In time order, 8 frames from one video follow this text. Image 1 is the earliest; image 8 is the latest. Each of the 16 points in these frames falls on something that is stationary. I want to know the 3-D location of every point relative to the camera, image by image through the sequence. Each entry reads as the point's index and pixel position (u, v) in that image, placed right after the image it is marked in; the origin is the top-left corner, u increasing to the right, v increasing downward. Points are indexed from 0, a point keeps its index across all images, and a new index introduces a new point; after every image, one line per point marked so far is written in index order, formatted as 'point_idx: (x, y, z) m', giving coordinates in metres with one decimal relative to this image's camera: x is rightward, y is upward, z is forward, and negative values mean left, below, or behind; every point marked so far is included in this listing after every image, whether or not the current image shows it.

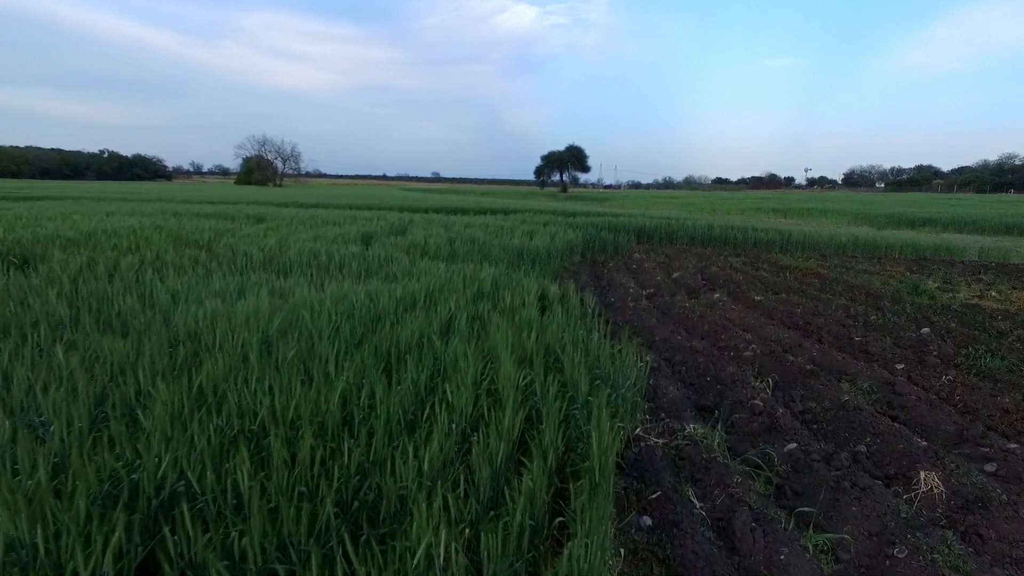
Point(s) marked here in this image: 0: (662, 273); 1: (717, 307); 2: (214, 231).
0: (+1.9, +0.2, +7.9) m
1: (+1.9, -0.2, +5.6) m
2: (-3.9, +0.8, +7.9) m
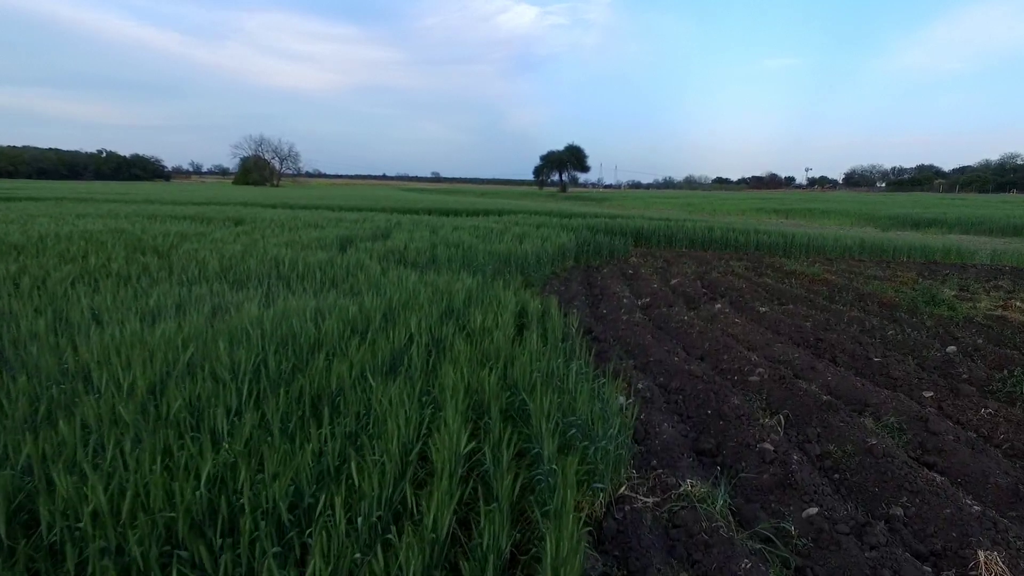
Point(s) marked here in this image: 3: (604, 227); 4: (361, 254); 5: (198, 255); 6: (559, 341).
0: (+1.8, +0.1, +7.4) m
1: (+1.7, -0.3, +5.1) m
2: (-4.0, +0.7, +7.4) m
3: (+1.8, +1.2, +11.9) m
4: (-1.5, +0.3, +6.1) m
5: (-3.0, +0.3, +5.7) m
6: (+0.2, -0.3, +3.3) m
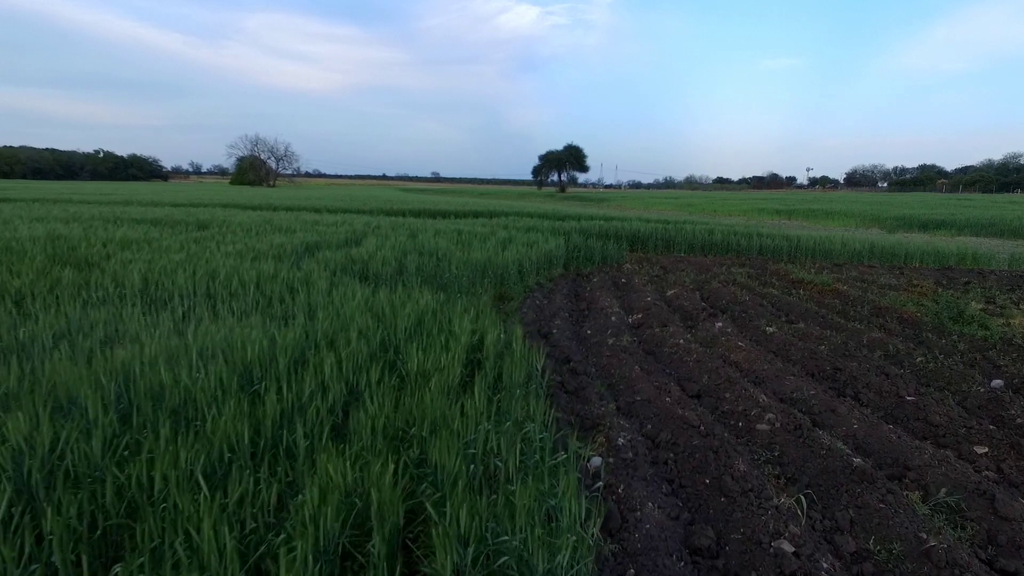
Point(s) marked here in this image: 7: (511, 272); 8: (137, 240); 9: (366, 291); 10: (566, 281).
0: (+1.5, 0.0, +6.7) m
1: (+1.5, -0.4, +4.4) m
2: (-4.2, +0.5, +6.7) m
3: (+1.6, +1.1, +11.2) m
4: (-1.8, +0.2, +5.4) m
5: (-3.2, +0.2, +5.0) m
6: (0.0, -0.4, +2.6) m
7: (0.0, +0.2, +6.4) m
8: (-4.2, +0.5, +6.8) m
9: (-1.0, 0.0, +4.3) m
10: (+0.6, +0.1, +7.1) m
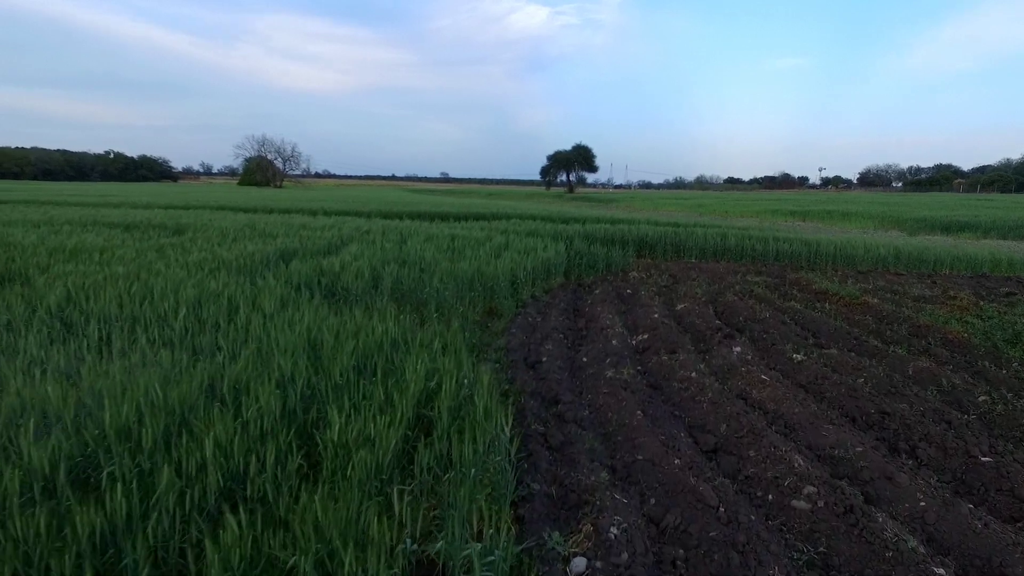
0: (+1.5, -0.2, +6.0) m
1: (+1.4, -0.5, +3.7) m
2: (-4.3, +0.4, +6.1) m
3: (+1.6, +0.9, +10.5) m
4: (-1.9, 0.0, +4.8) m
5: (-3.3, +0.1, +4.4) m
6: (-0.1, -0.6, +1.9) m
7: (-0.1, 0.0, +5.8) m
8: (-4.2, +0.4, +6.1) m
9: (-1.2, -0.2, +3.7) m
10: (+0.6, 0.0, +6.5) m
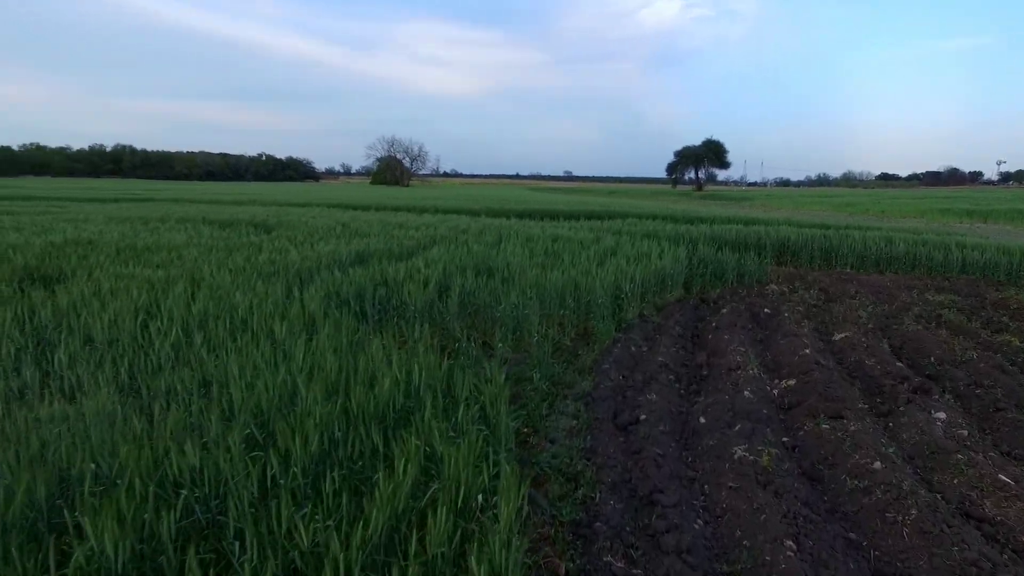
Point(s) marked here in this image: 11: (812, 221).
0: (+2.2, -0.3, +4.5) m
1: (+1.7, -0.7, +2.3) m
2: (-3.4, +0.4, +5.8) m
3: (+3.3, +0.8, +9.0) m
4: (-1.2, 0.0, +4.0) m
5: (-2.8, 0.0, +3.9) m
6: (-0.1, -0.7, +0.9) m
7: (+0.7, -0.1, +4.6) m
8: (-3.3, +0.4, +5.8) m
9: (-0.8, -0.2, +2.8) m
10: (+1.4, -0.2, +5.2) m
11: (+7.0, +1.6, +14.2) m
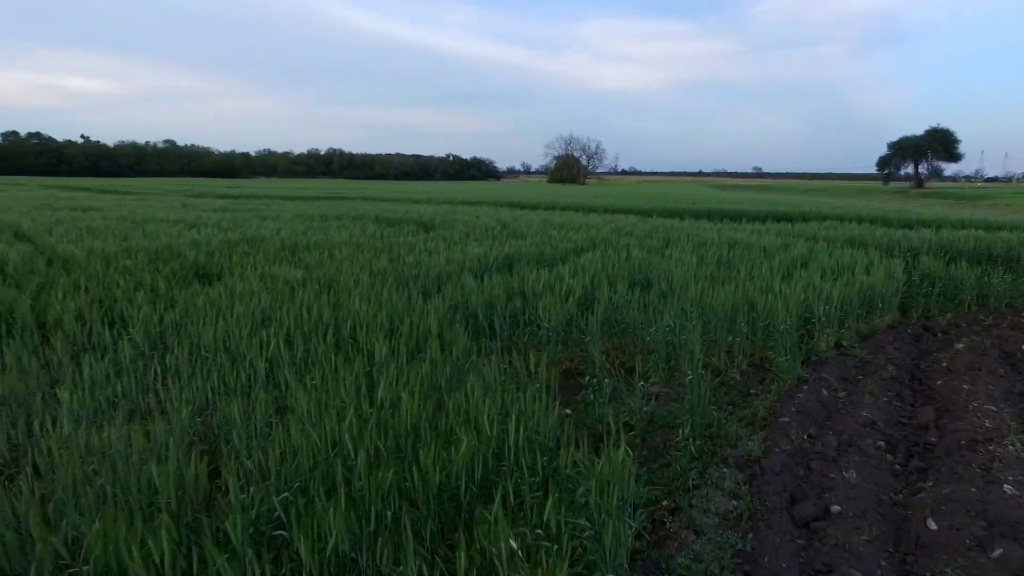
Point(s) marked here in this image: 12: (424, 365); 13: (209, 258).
0: (+3.1, -0.5, +3.2) m
1: (+1.9, -0.9, +1.2) m
2: (-1.9, +0.4, +5.9) m
3: (+5.4, +0.5, +7.1) m
4: (-0.4, -0.1, +3.6) m
5: (-1.8, 0.0, +4.0) m
6: (-0.2, -0.8, +0.3) m
7: (+1.6, -0.2, +3.7) m
8: (-1.8, +0.4, +5.9) m
9: (-0.3, -0.3, +2.3) m
10: (+2.5, -0.4, +4.0) m
11: (+10.4, +1.1, +11.1) m
12: (-0.3, -0.3, +2.4) m
13: (-2.4, +0.2, +4.8) m
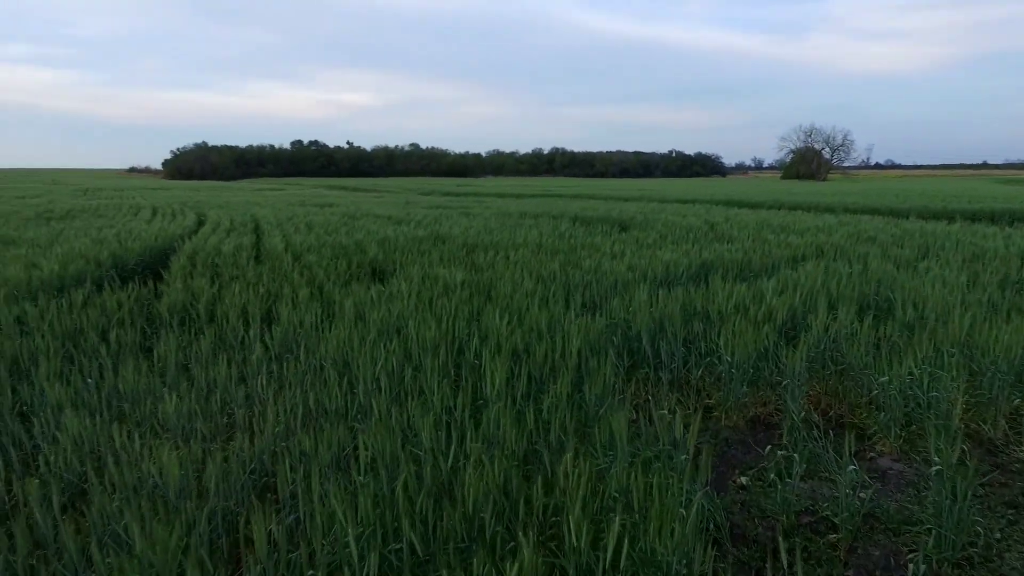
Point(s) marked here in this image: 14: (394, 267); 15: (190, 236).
0: (+3.6, -0.8, +1.4) m
1: (+1.8, -1.1, 0.0) m
2: (-0.1, +0.4, +5.8) m
3: (+7.1, +0.1, +4.4) m
4: (+0.5, -0.2, +3.1) m
5: (-0.8, 0.0, +3.9) m
6: (-0.5, -0.8, -0.1) m
7: (+2.4, -0.4, +2.4) m
8: (0.0, +0.4, +5.7) m
9: (+0.1, -0.4, +1.8) m
10: (+3.3, -0.6, +2.4) m
11: (+13.3, +0.5, +6.4) m
12: (+0.1, -0.4, +1.9) m
13: (-1.0, +0.3, +4.9) m
14: (-0.8, +0.2, +4.5) m
15: (-3.2, +0.5, +6.1) m
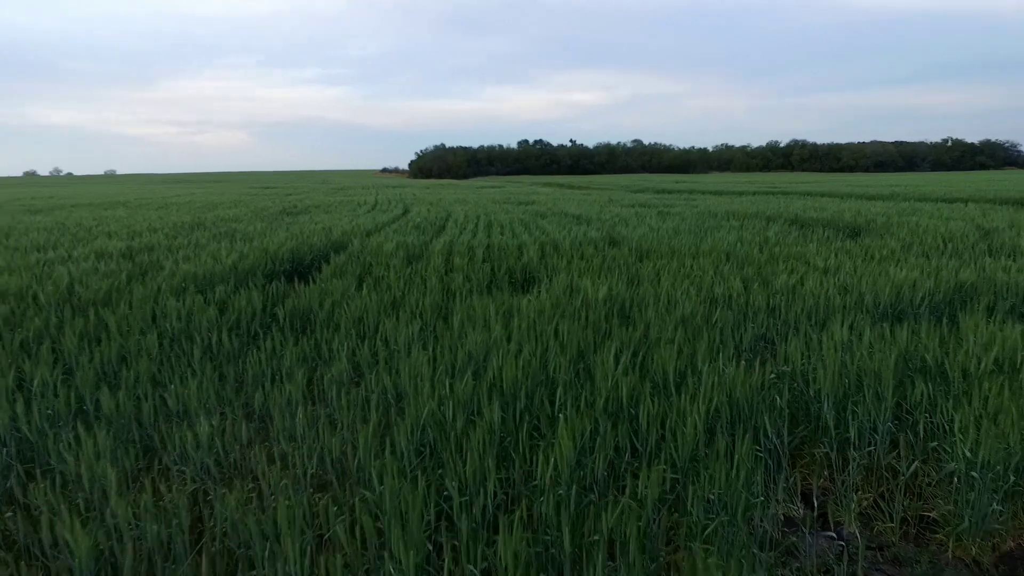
0: (+3.2, -1.1, -0.4) m
1: (+1.1, -1.2, -1.1) m
2: (+1.4, +0.3, +4.9) m
3: (+7.7, -0.4, +1.1) m
4: (+1.0, -0.3, +2.2) m
5: (+0.1, 0.0, +3.4) m
6: (-1.1, -0.9, -0.4) m
7: (+2.5, -0.6, +0.9) m
8: (+1.4, +0.3, +4.9) m
9: (+0.2, -0.5, +1.2) m
10: (+3.4, -0.9, +0.6) m
11: (+14.1, -0.3, +0.9) m
12: (+0.2, -0.5, +1.3) m
13: (+0.3, +0.2, +4.4) m
14: (+0.2, +0.1, +4.0) m
15: (-1.4, +0.6, +6.3) m
